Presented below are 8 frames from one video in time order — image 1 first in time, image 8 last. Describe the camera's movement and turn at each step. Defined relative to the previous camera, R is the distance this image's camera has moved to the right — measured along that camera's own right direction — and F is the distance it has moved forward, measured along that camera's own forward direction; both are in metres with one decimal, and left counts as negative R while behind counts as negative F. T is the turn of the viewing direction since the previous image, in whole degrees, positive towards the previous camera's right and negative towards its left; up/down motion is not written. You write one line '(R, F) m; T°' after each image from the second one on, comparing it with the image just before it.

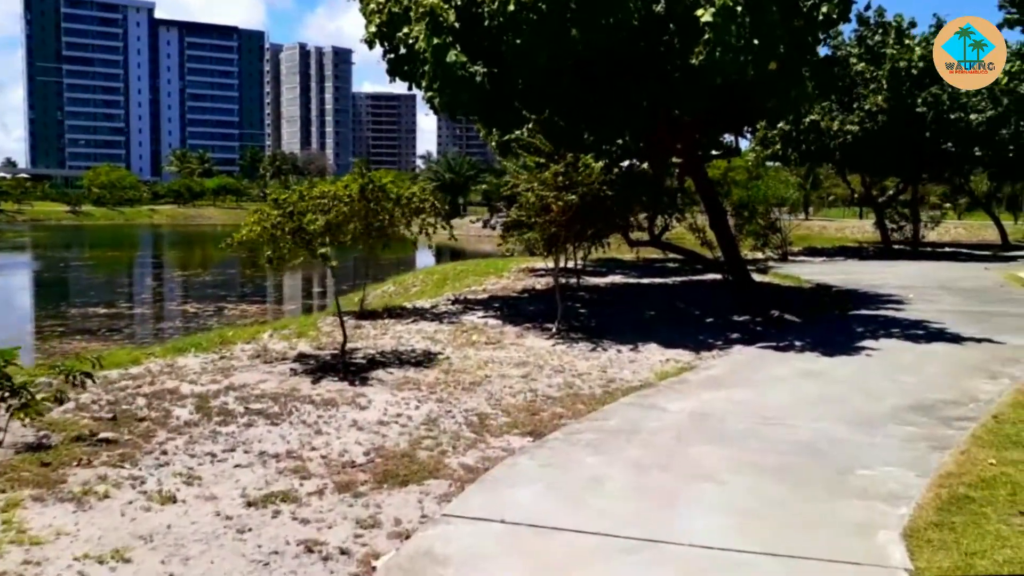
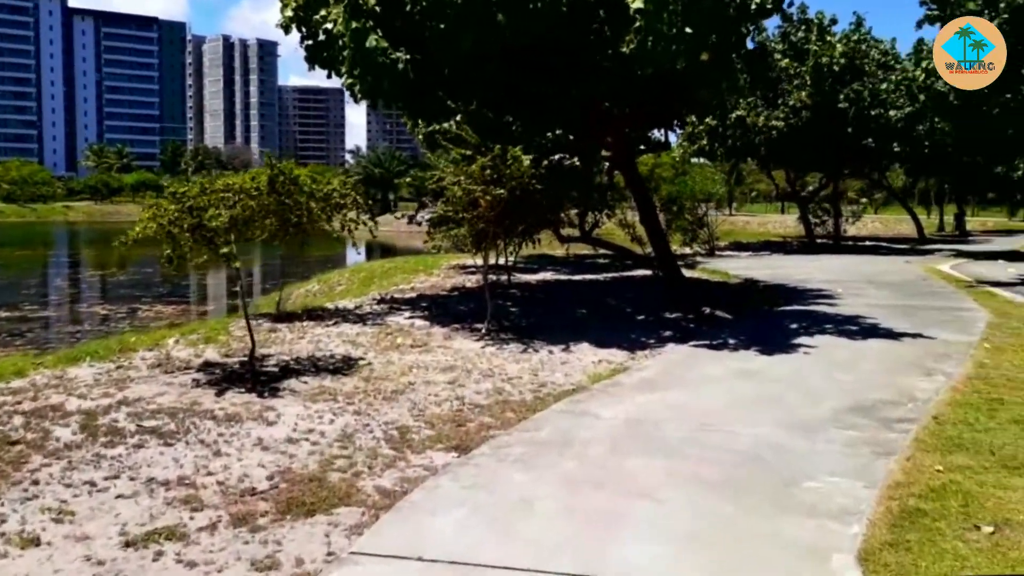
(+0.1, +0.6) m; +5°
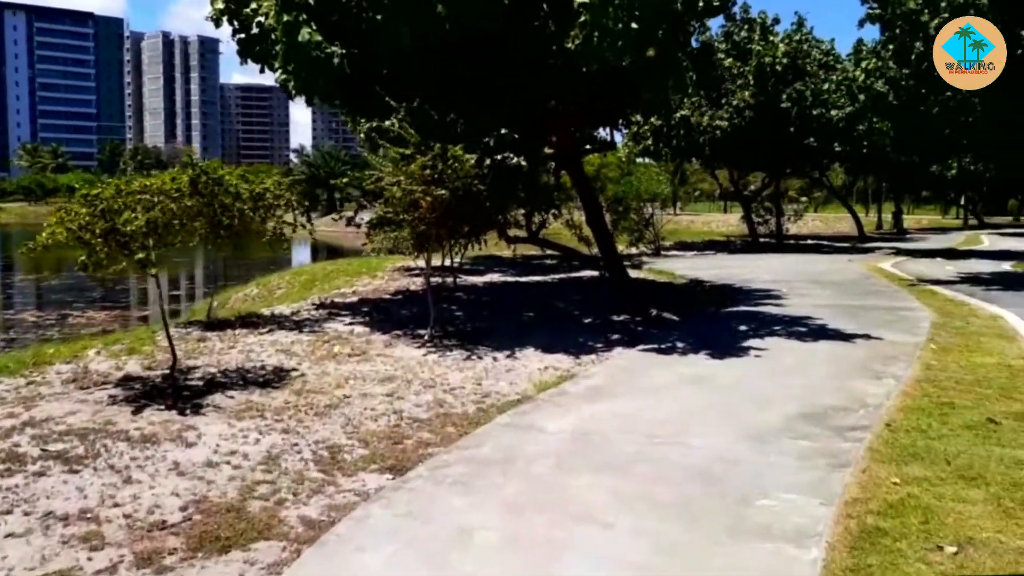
(+0.1, +0.4) m; +4°
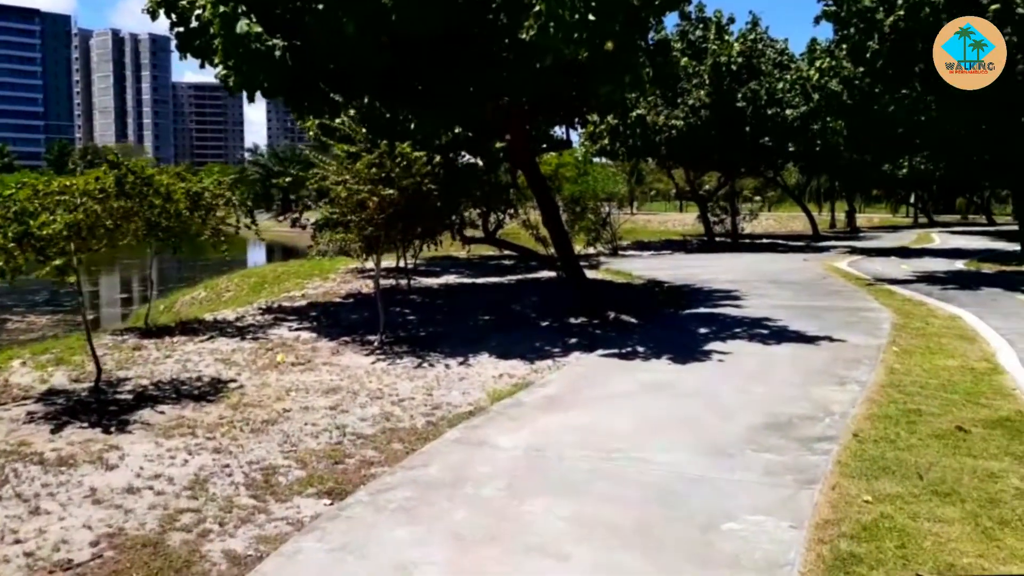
(+0.1, +0.5) m; +3°
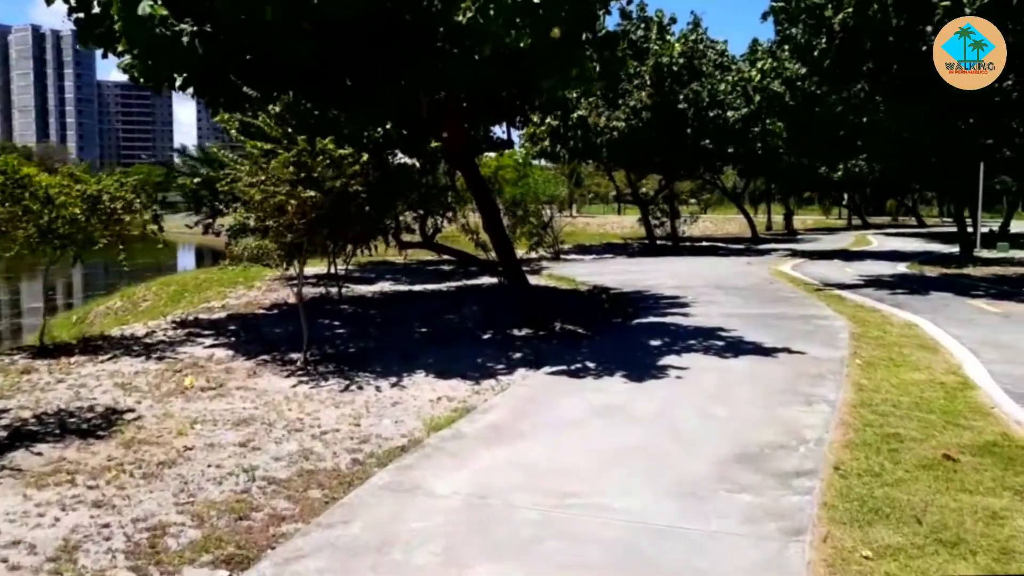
(0.0, +1.0) m; +4°
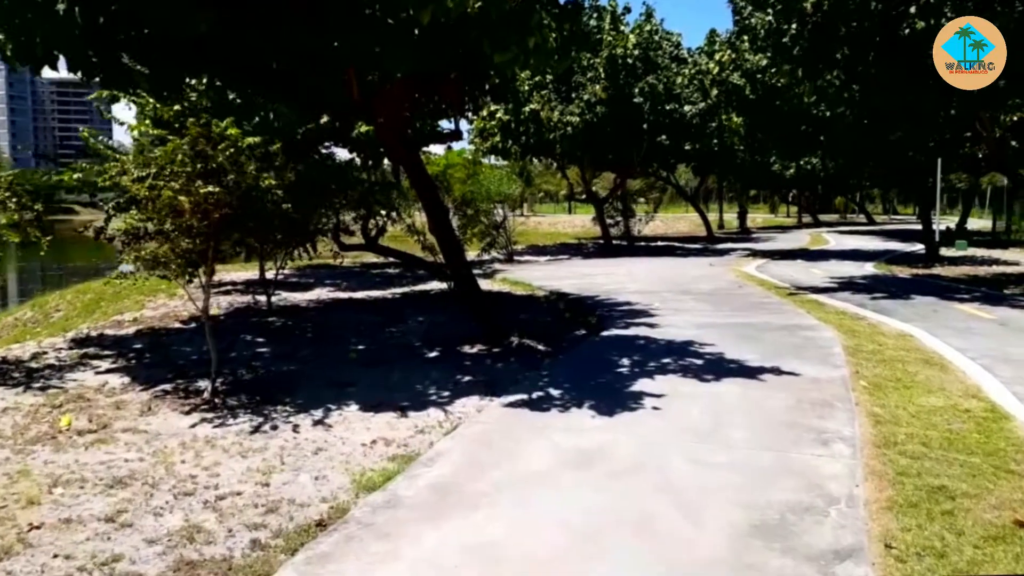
(0.0, +1.6) m; +4°
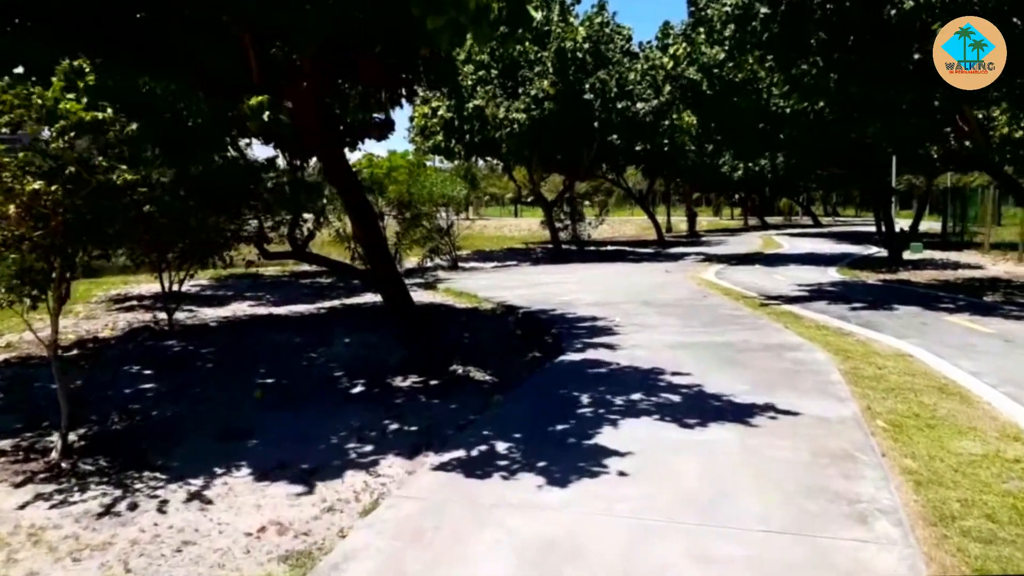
(+0.1, +1.8) m; +4°
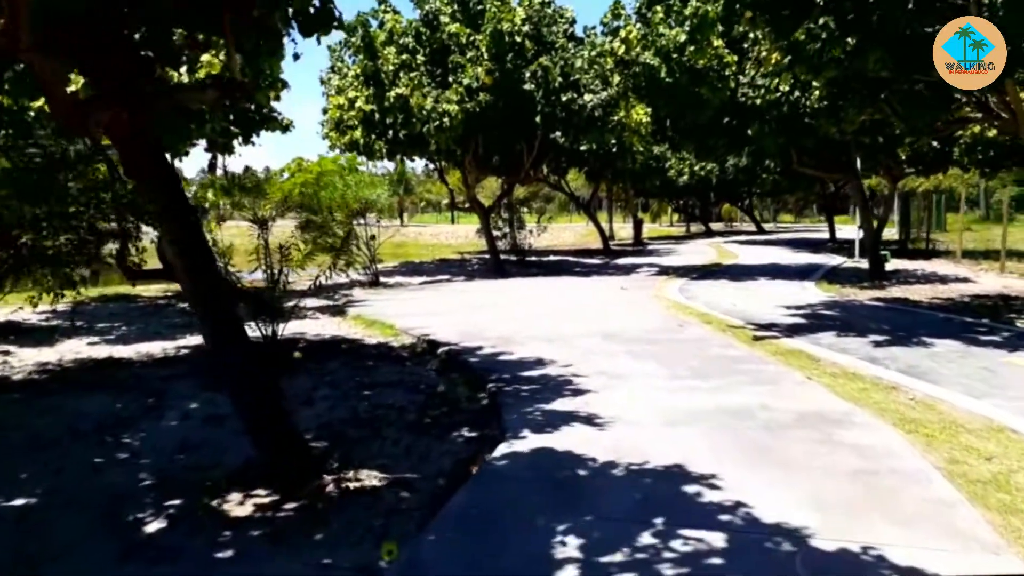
(+0.2, +3.5) m; +4°
